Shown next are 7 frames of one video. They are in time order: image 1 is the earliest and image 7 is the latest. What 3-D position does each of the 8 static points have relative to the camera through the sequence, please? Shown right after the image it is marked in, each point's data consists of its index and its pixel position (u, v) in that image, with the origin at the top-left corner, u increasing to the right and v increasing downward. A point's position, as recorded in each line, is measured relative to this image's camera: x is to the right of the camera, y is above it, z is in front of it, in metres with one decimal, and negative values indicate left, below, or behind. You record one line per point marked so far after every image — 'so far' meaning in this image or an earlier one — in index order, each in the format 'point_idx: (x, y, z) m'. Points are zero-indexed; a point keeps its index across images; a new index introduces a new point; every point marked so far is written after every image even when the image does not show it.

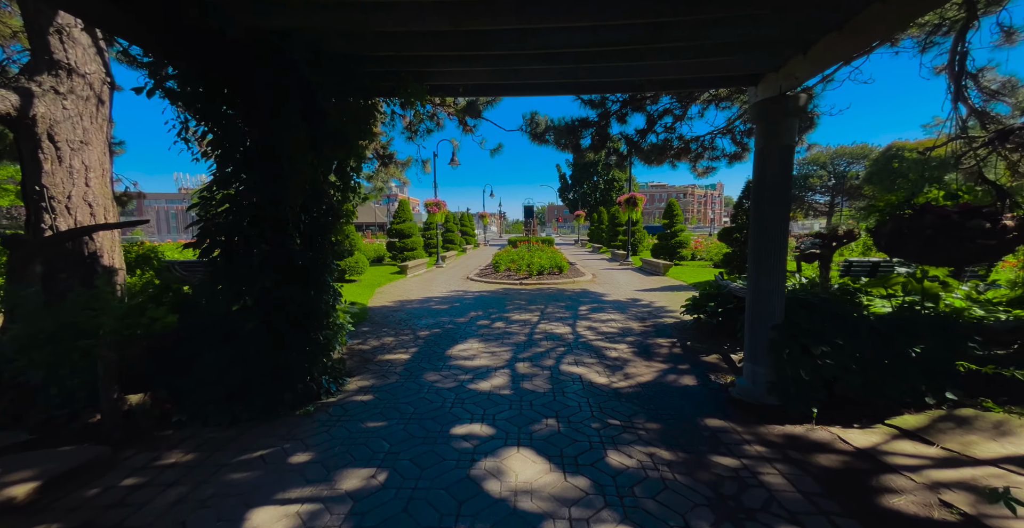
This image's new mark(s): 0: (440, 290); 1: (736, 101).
0: (-2.0, -0.7, +10.8) m
1: (+5.2, +3.8, +8.9) m
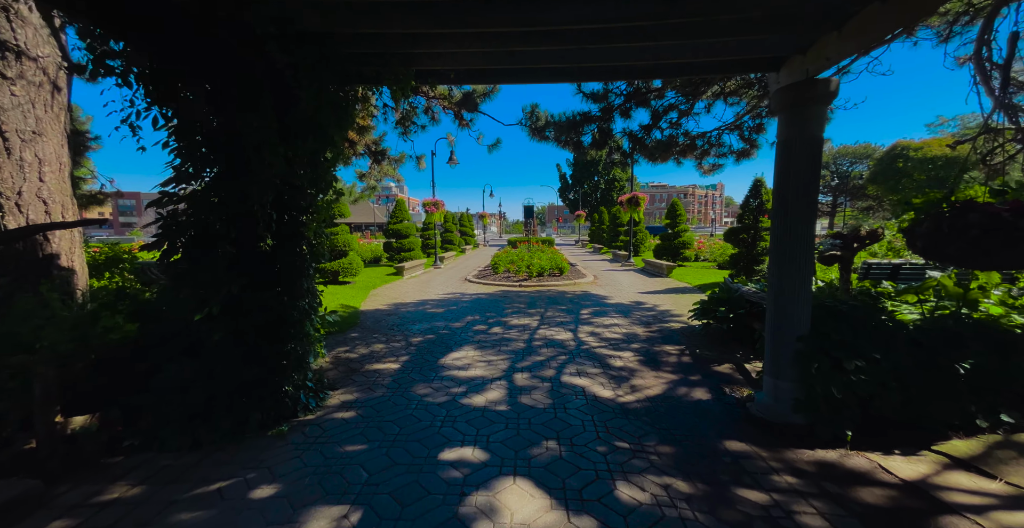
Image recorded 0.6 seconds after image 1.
0: (-2.1, -0.8, +10.5) m
1: (+5.1, +3.7, +8.6) m
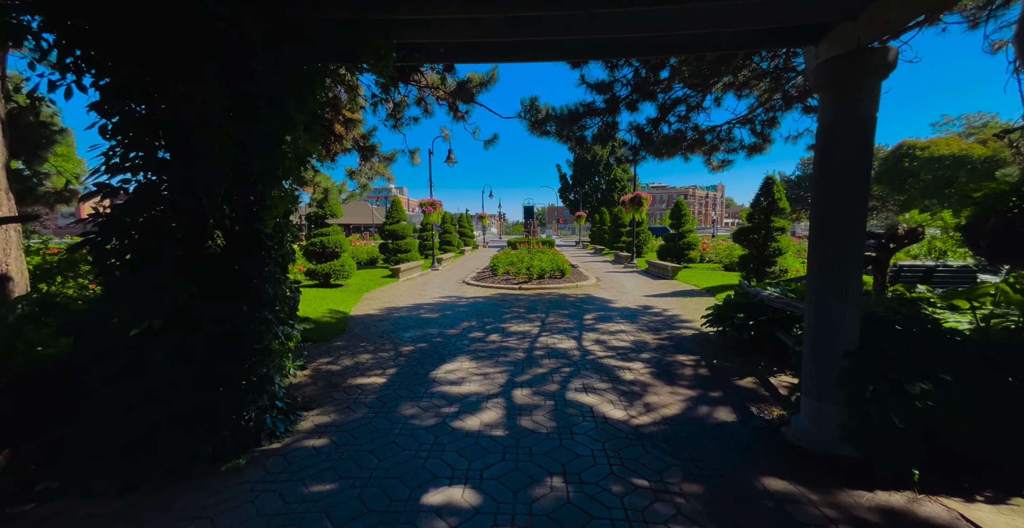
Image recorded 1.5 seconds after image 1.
0: (-2.1, -0.8, +10.0) m
1: (+5.1, +3.7, +8.1) m
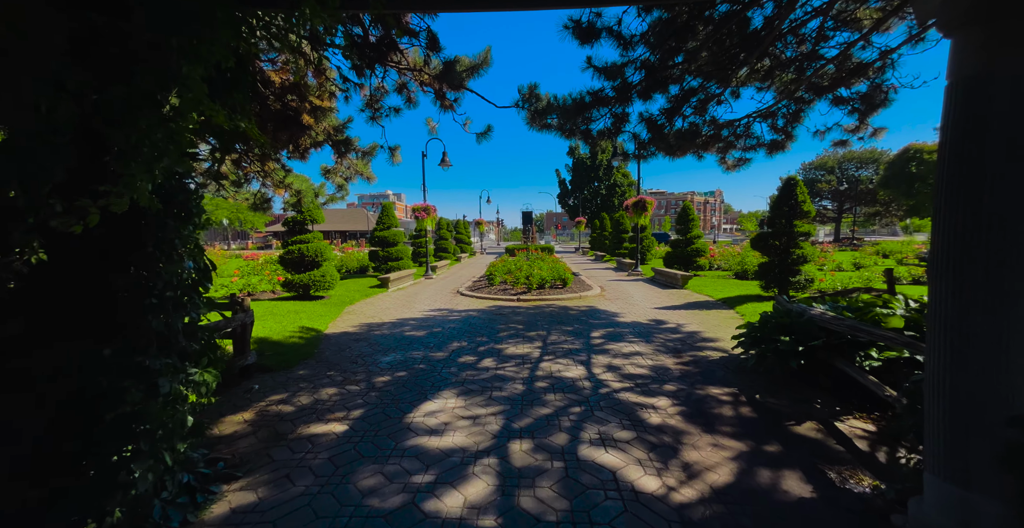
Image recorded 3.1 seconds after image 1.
0: (-2.1, -1.1, +9.1) m
1: (+5.0, +3.5, +7.3) m
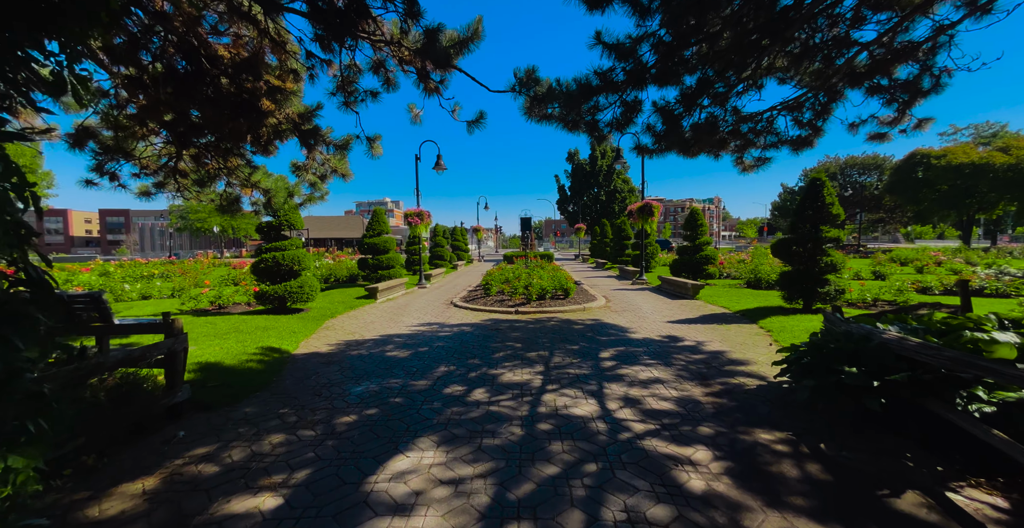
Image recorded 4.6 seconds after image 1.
0: (-2.2, -1.3, +8.2) m
1: (+5.0, +3.4, +6.6) m
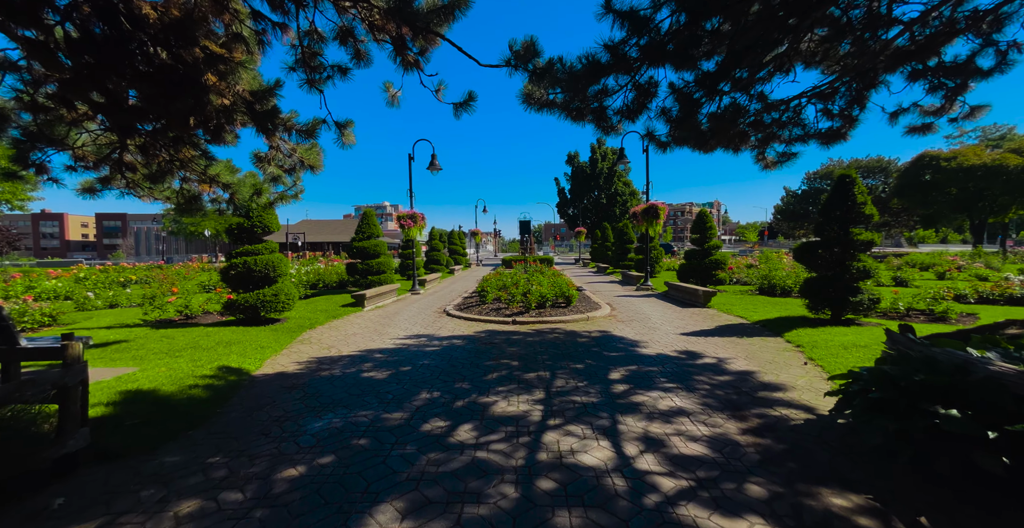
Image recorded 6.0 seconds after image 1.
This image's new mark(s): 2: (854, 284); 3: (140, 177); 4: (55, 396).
0: (-2.2, -1.4, +7.4) m
1: (+4.9, +3.3, +5.8) m
2: (+6.3, -0.4, +7.0) m
3: (-5.4, +1.2, +5.5) m
4: (-3.3, -0.9, +2.7) m
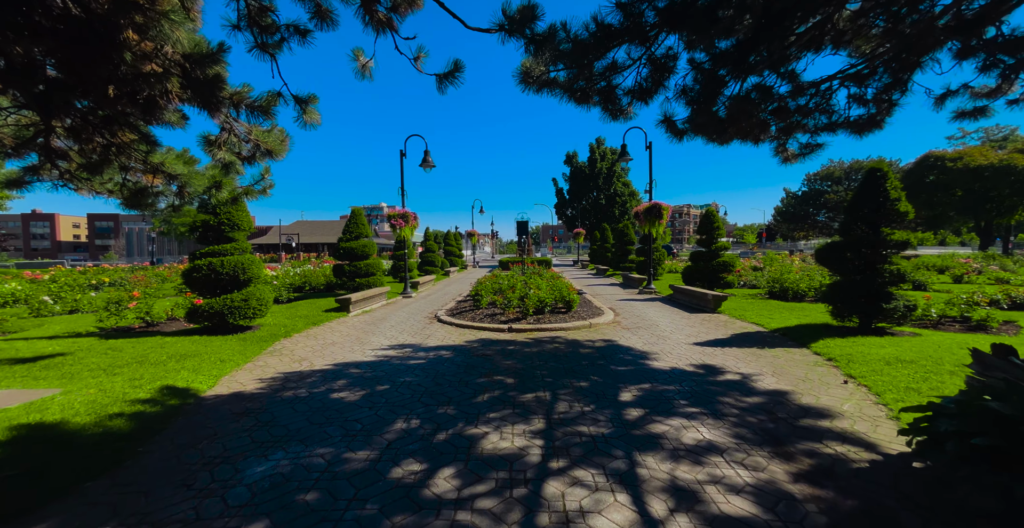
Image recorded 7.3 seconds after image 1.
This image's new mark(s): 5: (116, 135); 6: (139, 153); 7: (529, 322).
0: (-2.3, -1.4, +6.7) m
1: (+4.9, +3.2, +5.2) m
2: (+6.2, -0.4, +6.4) m
3: (-5.4, +1.2, +4.8) m
4: (-3.3, -1.0, +2.0) m
5: (-4.4, +1.5, +4.3) m
6: (-4.5, +1.3, +4.6) m
7: (+0.4, -1.2, +8.2) m
